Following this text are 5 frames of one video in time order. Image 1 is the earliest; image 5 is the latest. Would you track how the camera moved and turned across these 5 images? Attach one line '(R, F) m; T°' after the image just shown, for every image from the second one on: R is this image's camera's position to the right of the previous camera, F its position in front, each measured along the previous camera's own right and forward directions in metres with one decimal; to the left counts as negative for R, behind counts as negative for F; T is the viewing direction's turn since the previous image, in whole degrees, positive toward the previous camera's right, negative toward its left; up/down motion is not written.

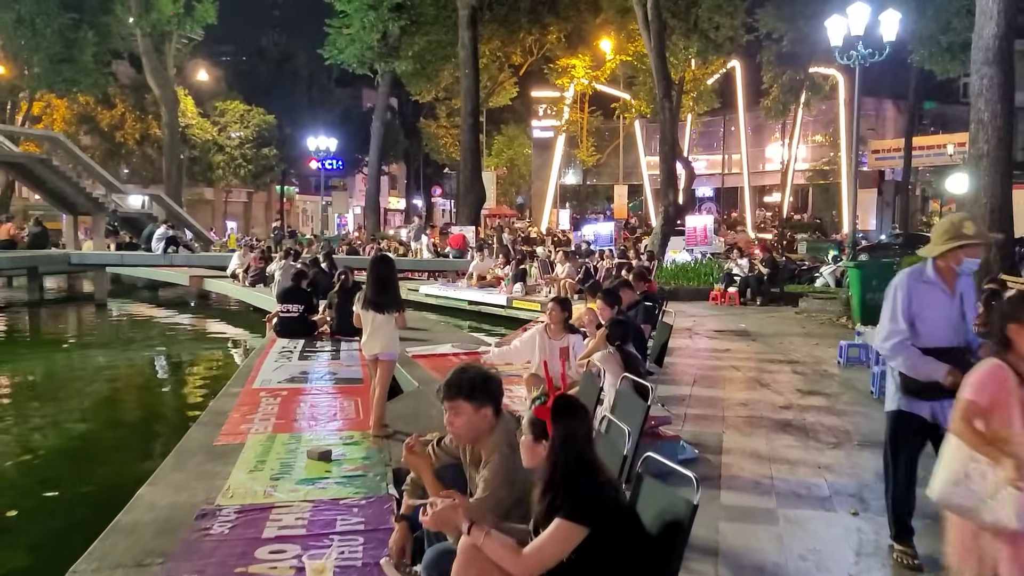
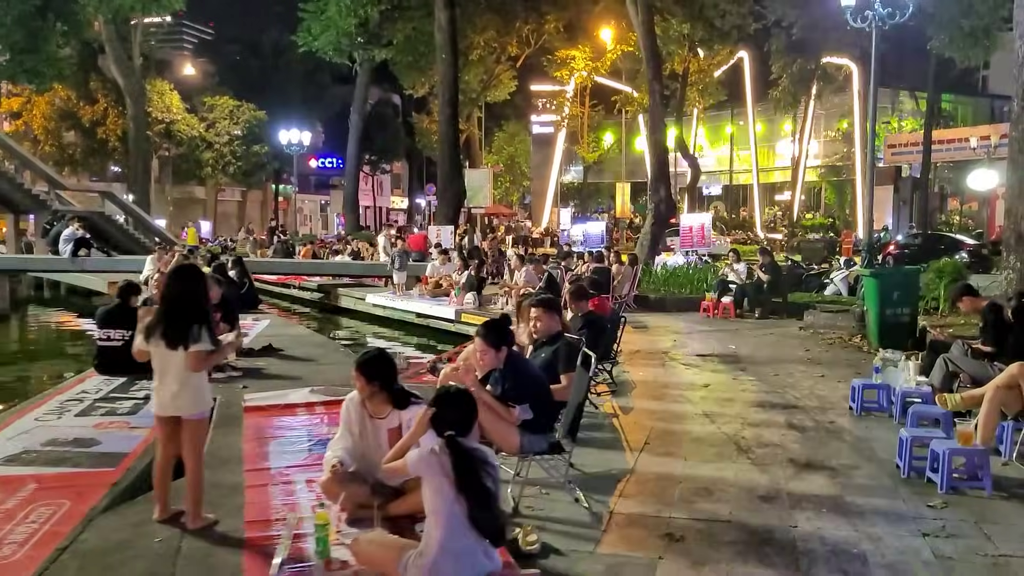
(+1.0, +2.5) m; -1°
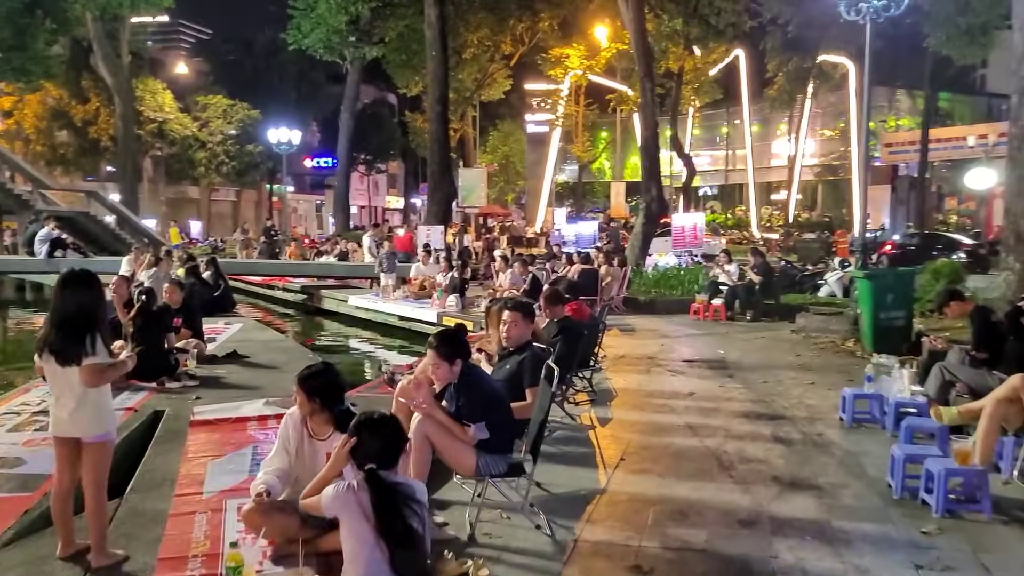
(+0.2, +0.4) m; 0°
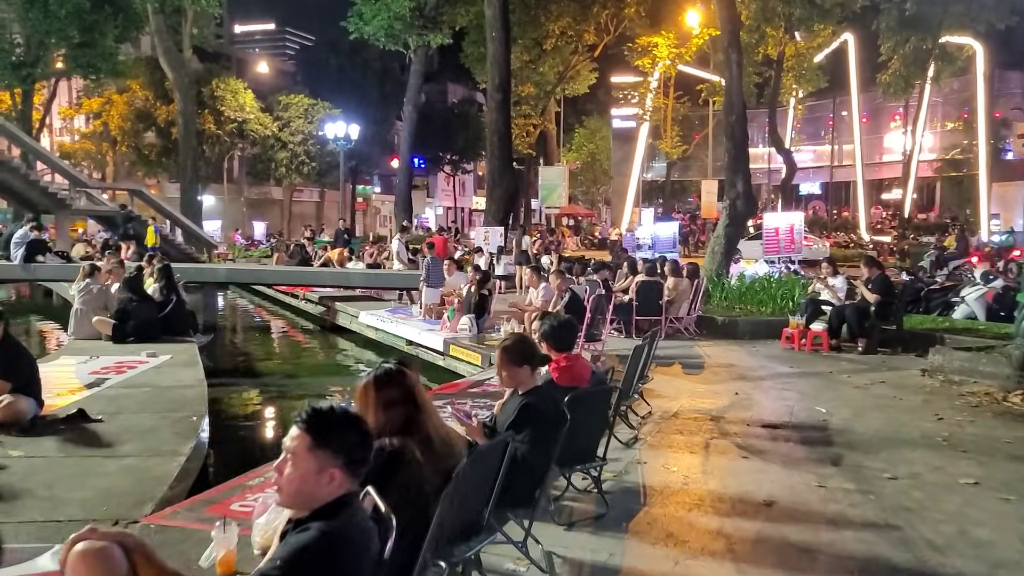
(+0.8, +3.0) m; -6°
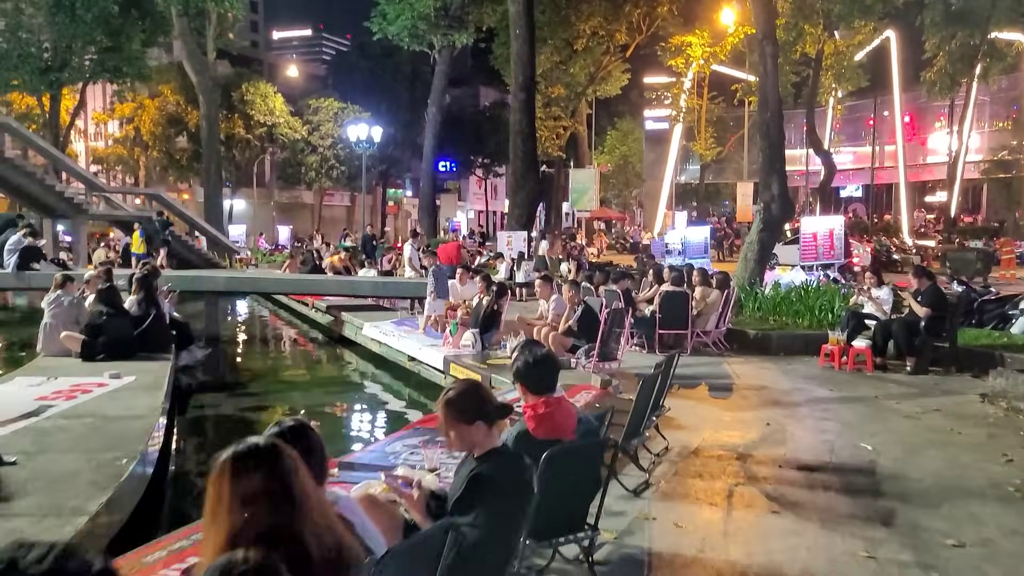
(+0.3, +0.9) m; -2°
